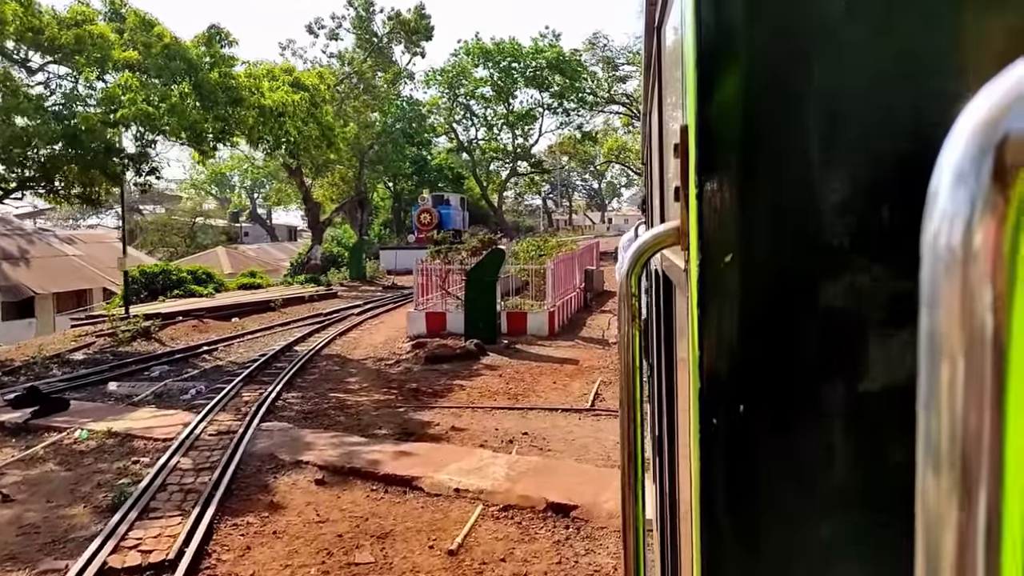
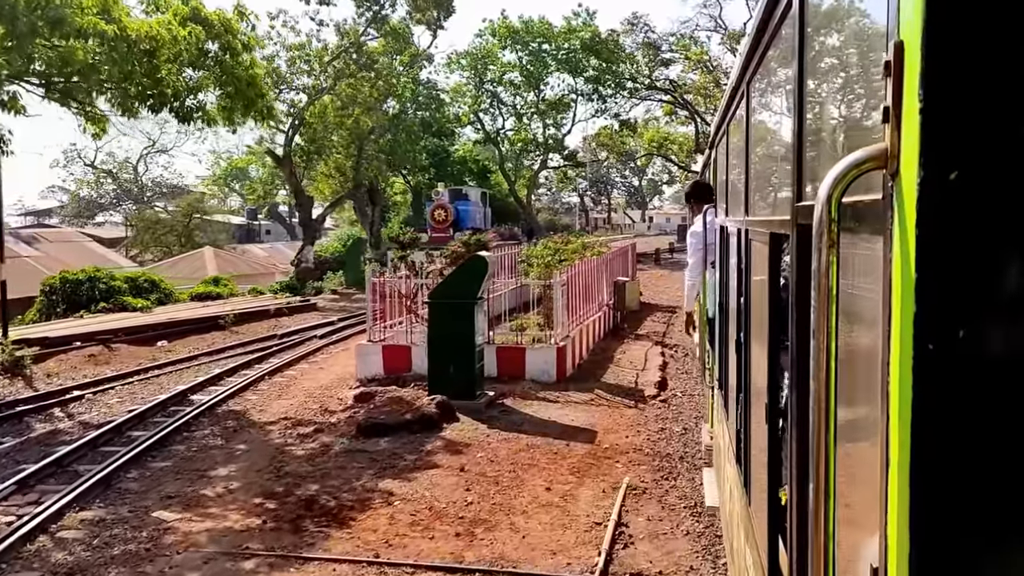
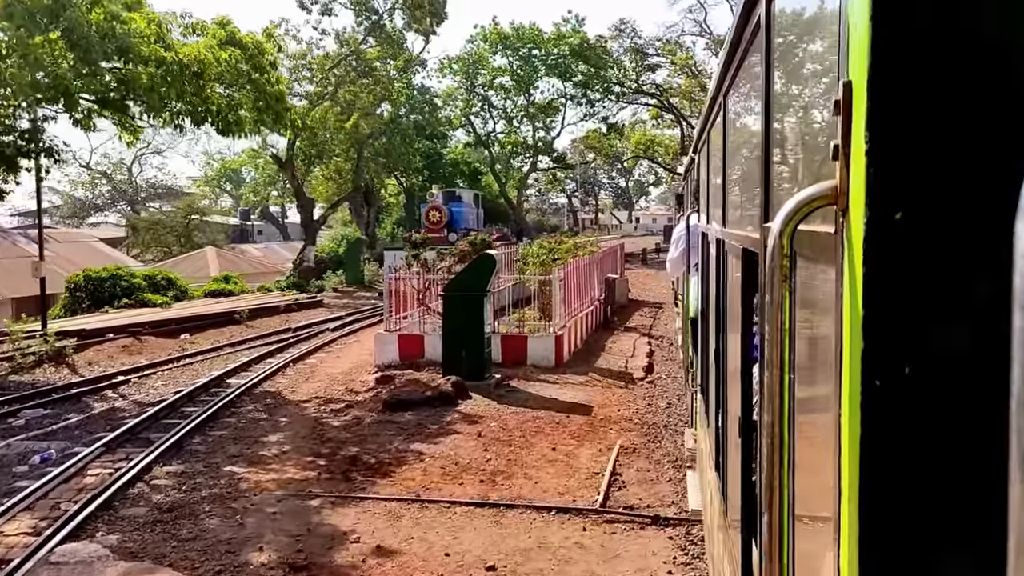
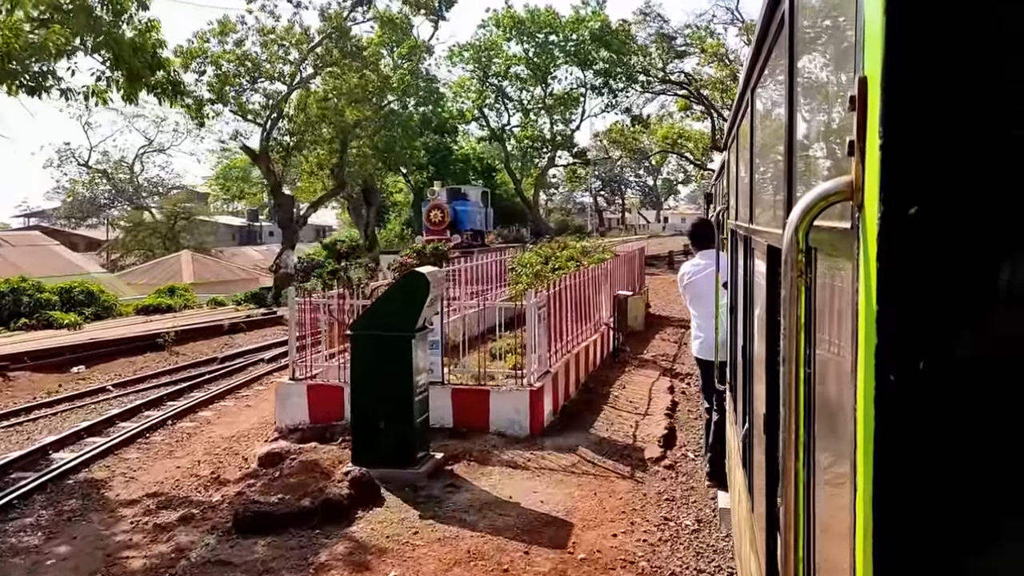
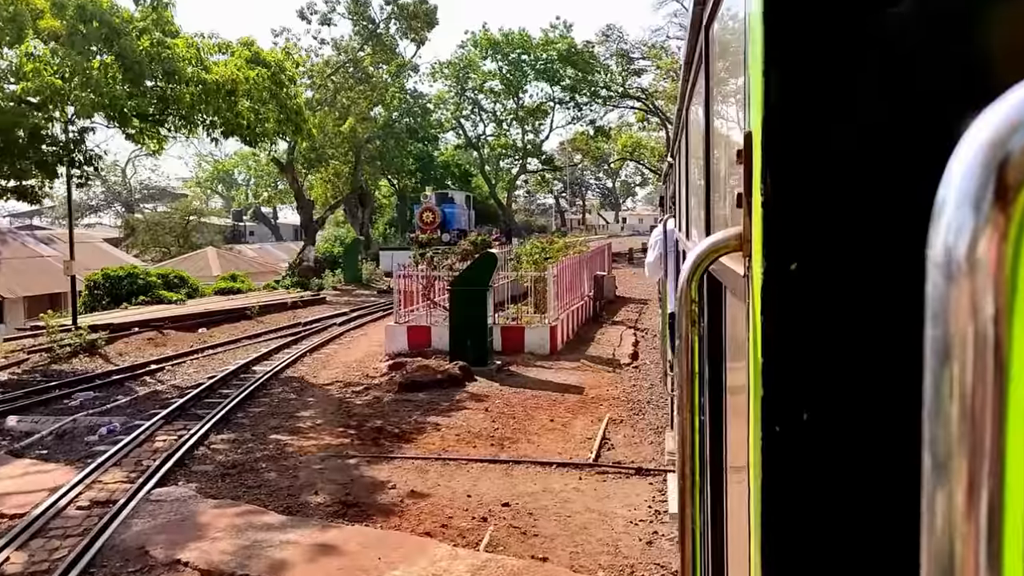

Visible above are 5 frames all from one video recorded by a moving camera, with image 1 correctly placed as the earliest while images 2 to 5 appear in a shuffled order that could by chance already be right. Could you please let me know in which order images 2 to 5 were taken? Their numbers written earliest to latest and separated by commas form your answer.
5, 3, 2, 4
